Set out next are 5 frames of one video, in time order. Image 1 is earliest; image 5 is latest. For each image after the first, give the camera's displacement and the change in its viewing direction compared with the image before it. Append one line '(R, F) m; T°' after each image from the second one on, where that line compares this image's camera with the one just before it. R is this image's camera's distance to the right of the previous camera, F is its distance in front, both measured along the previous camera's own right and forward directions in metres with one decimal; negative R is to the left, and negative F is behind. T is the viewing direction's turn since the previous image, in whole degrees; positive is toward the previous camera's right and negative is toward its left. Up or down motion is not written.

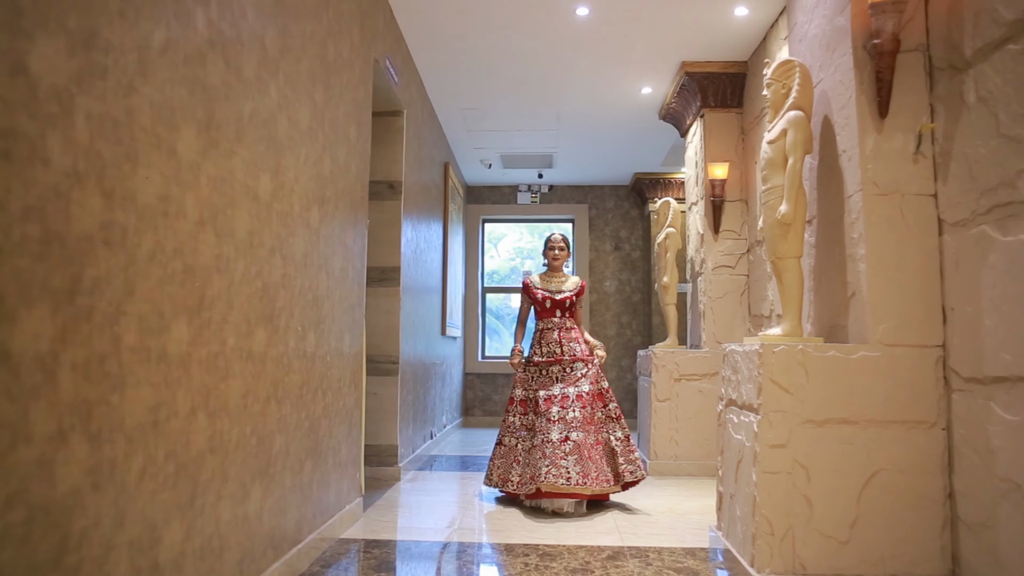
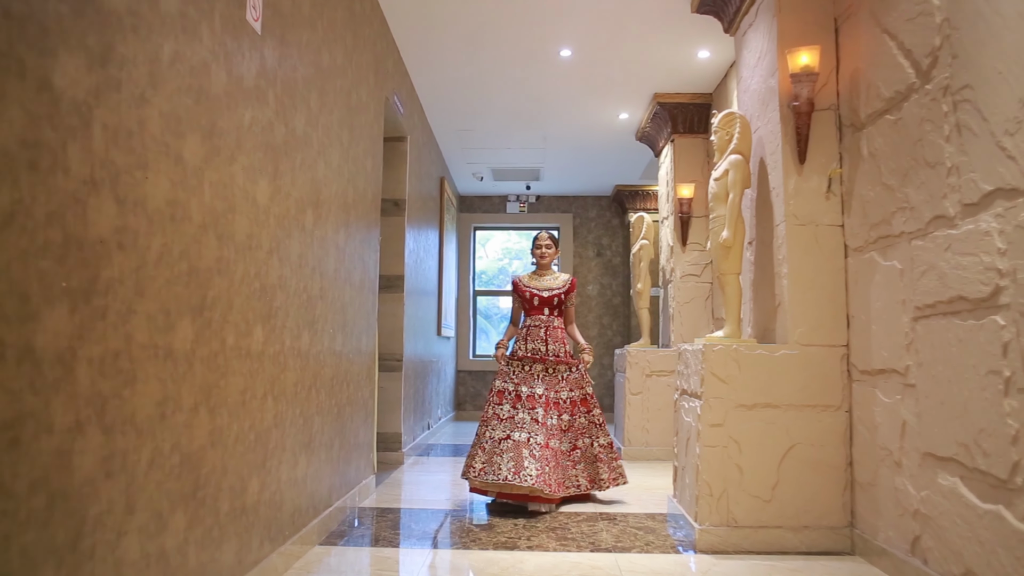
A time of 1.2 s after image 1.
(0.0, -0.6) m; +1°
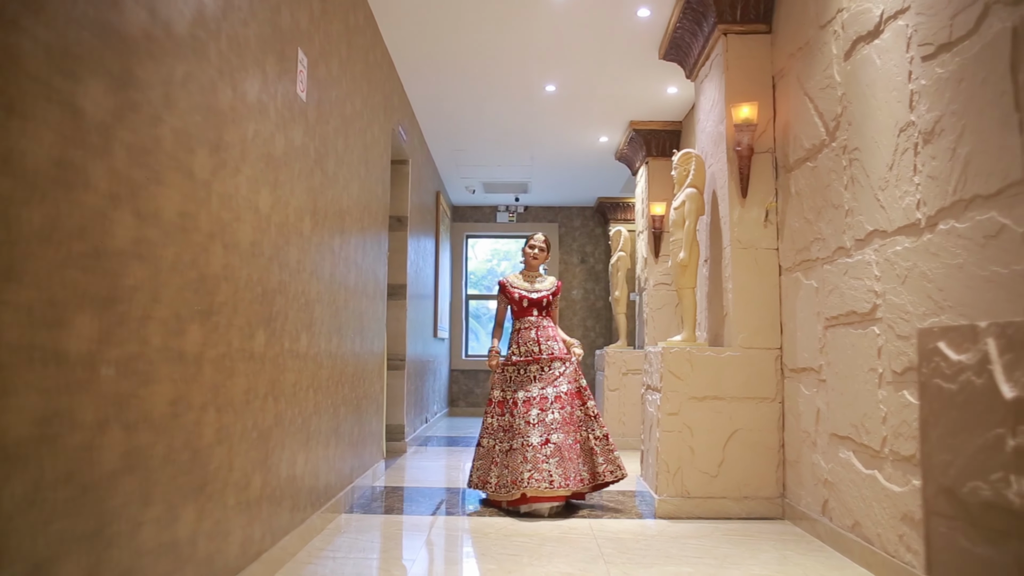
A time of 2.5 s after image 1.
(0.0, -0.6) m; +1°
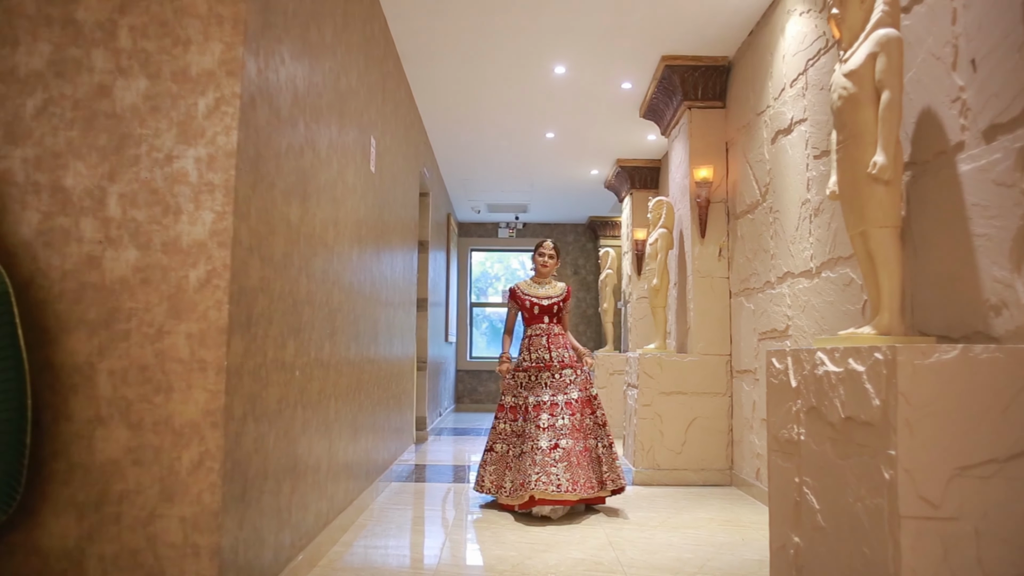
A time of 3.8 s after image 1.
(-0.1, -1.0) m; +1°
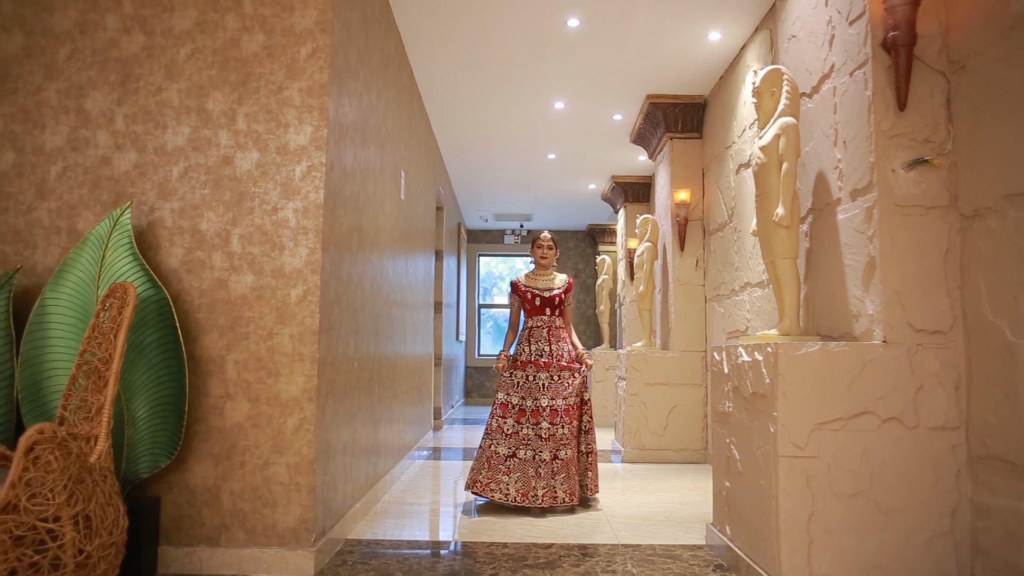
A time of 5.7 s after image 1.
(0.0, -0.7) m; 0°
